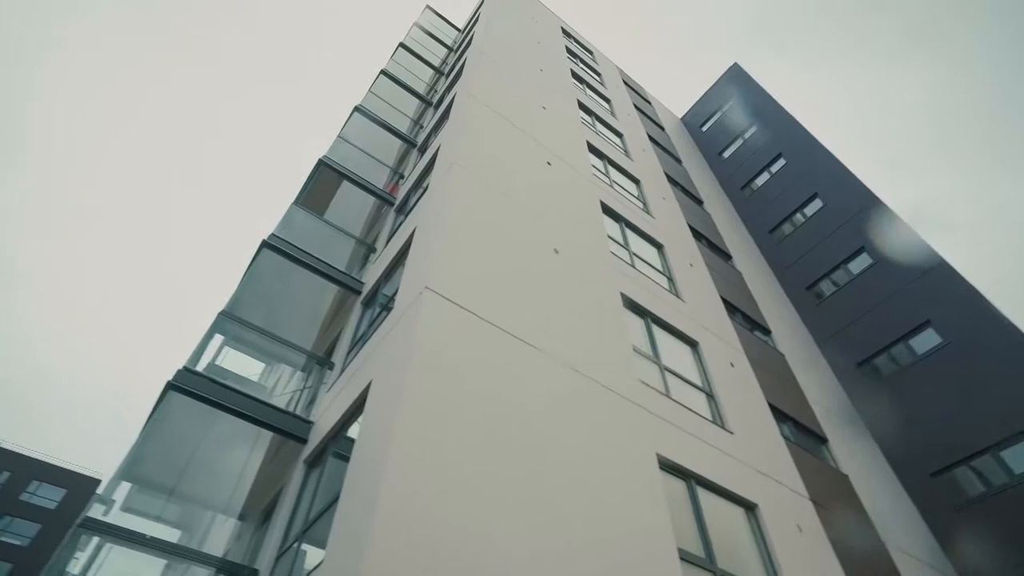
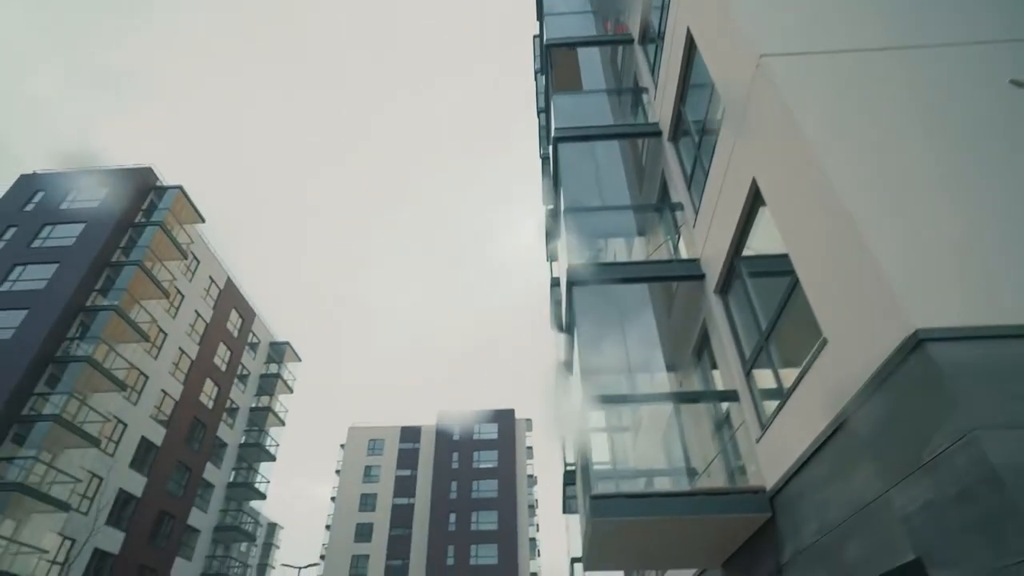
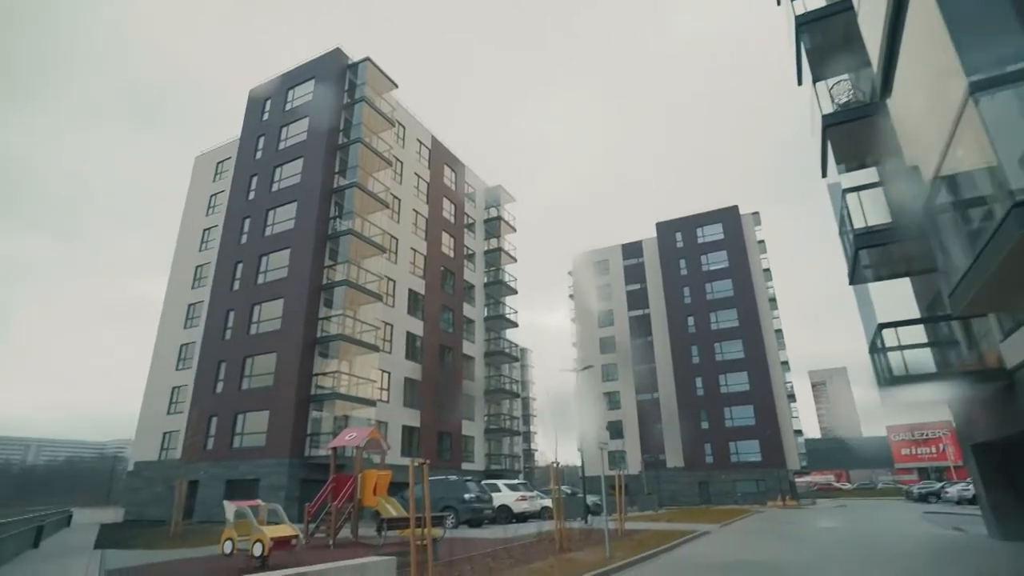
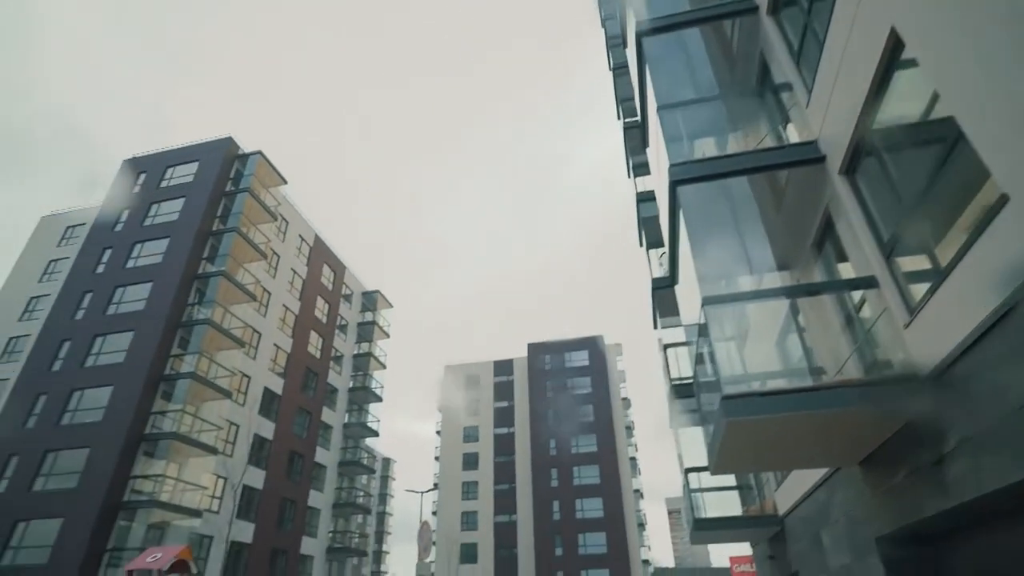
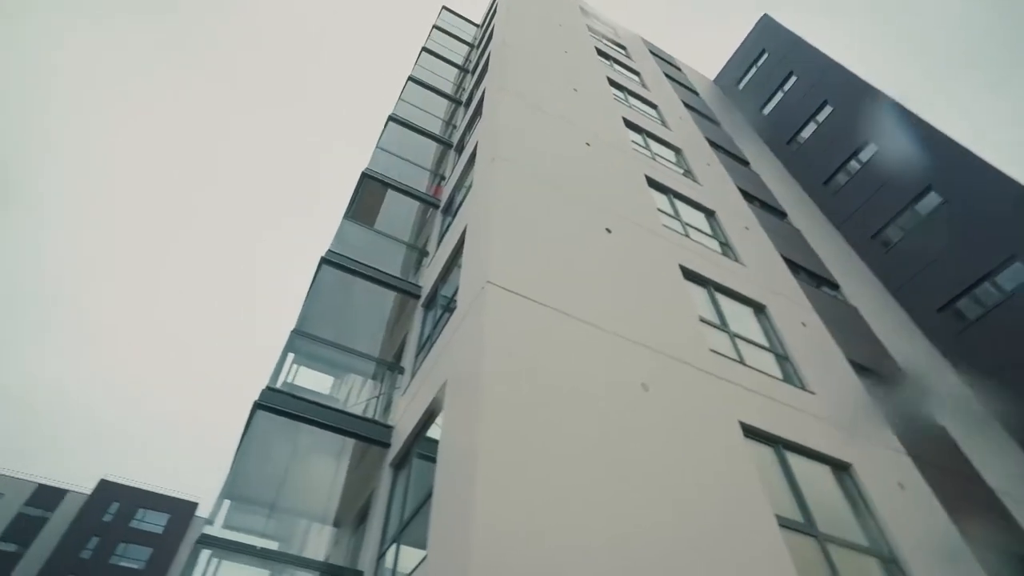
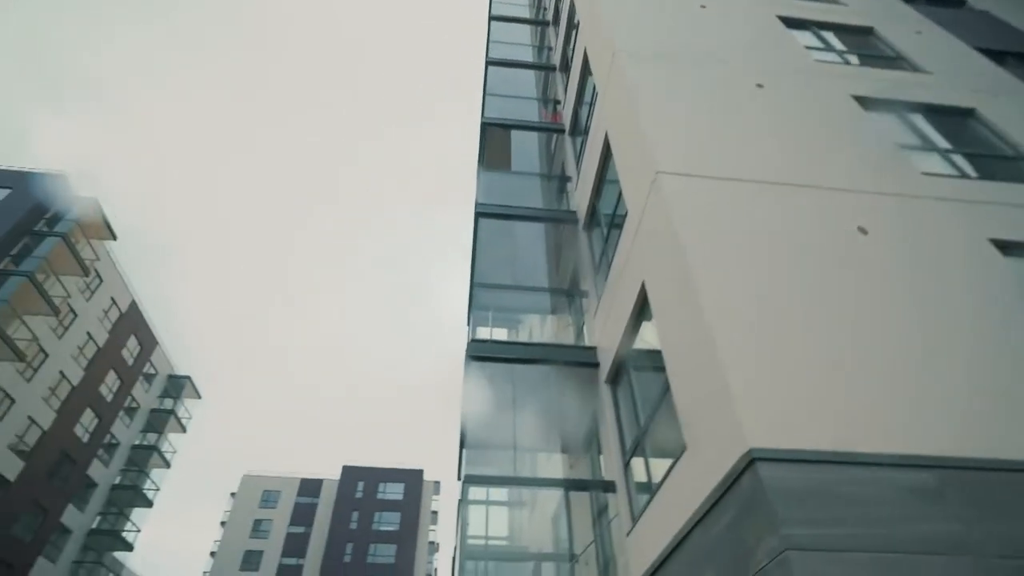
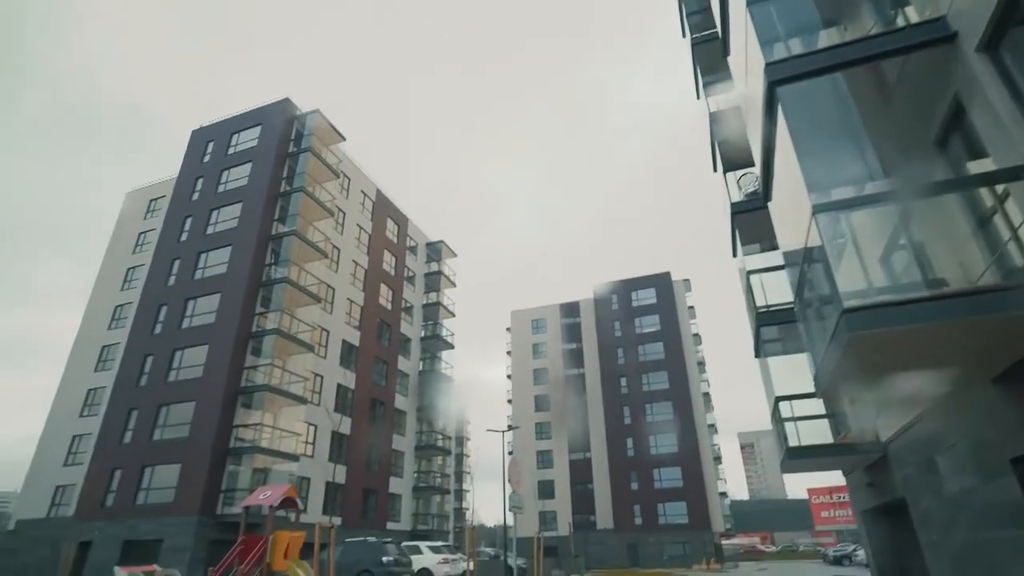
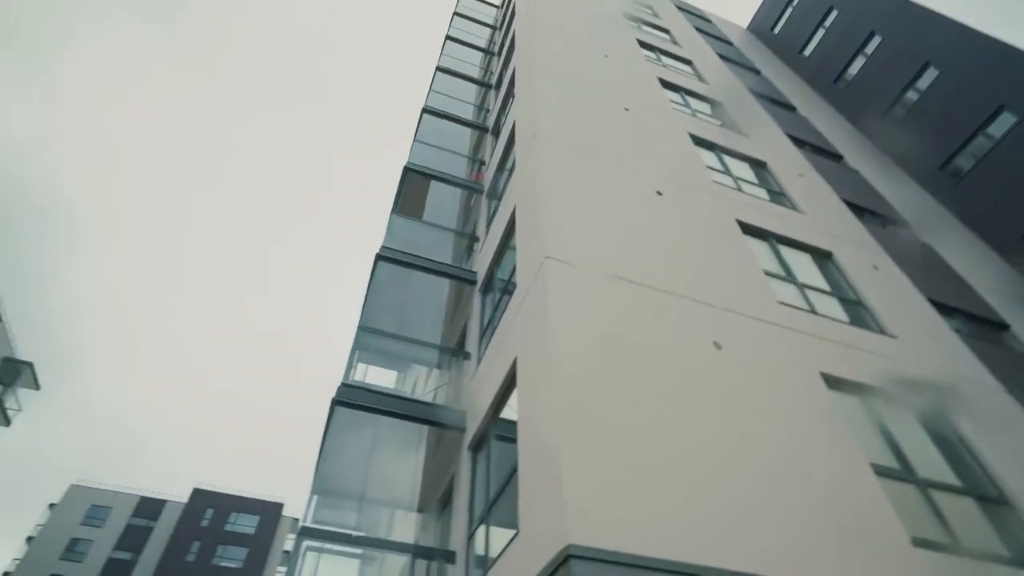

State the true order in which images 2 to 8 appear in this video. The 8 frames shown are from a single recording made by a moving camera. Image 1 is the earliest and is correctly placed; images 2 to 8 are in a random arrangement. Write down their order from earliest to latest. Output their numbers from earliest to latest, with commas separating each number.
5, 8, 6, 2, 4, 7, 3
